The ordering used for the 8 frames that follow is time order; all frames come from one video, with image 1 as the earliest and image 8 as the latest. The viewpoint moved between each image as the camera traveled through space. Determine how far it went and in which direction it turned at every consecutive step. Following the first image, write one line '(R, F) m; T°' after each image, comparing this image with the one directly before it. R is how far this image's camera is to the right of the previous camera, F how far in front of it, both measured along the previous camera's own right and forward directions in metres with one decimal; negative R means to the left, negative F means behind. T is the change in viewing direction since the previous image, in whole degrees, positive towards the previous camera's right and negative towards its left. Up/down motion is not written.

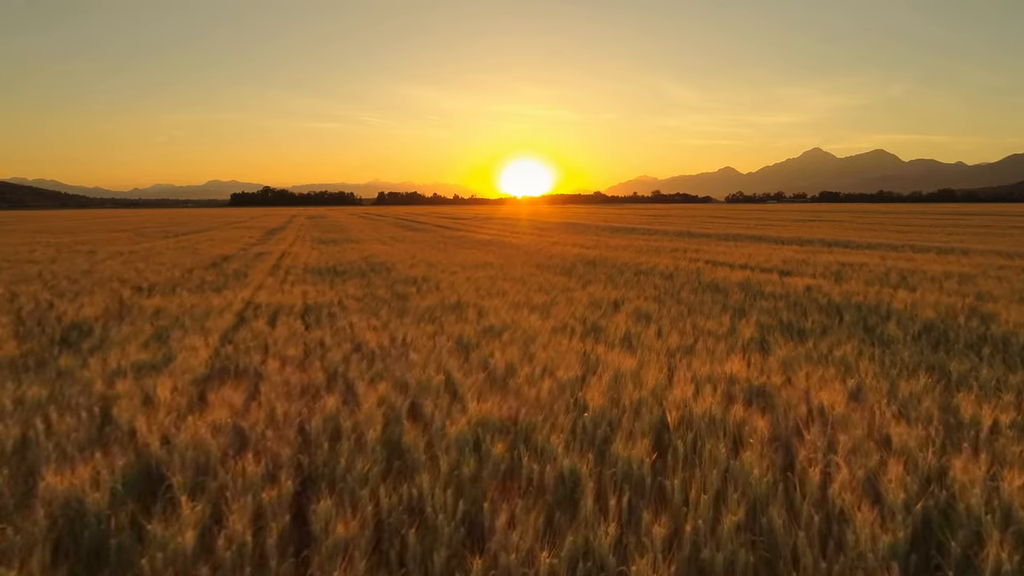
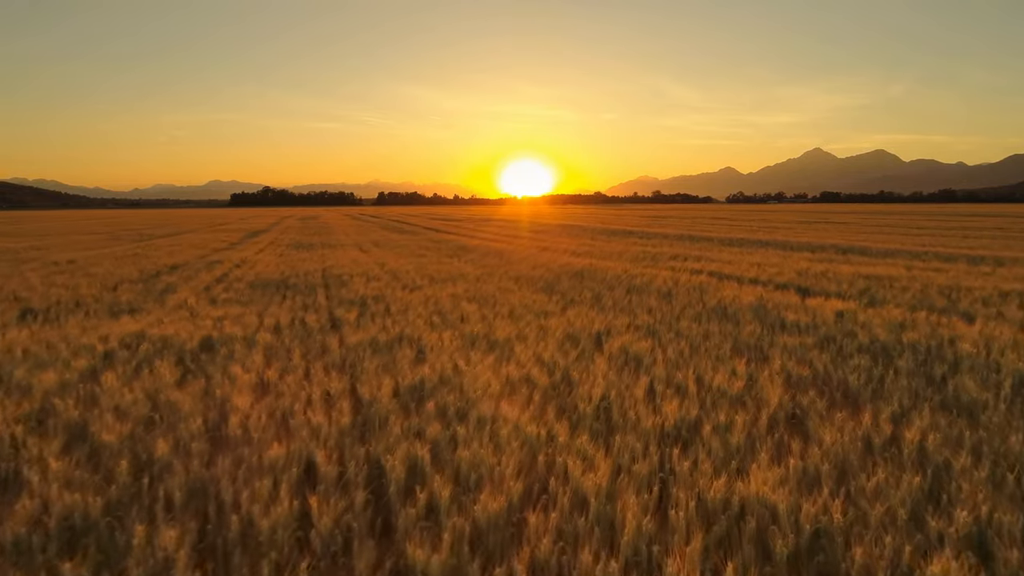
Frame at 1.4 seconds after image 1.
(+0.5, +1.4) m; 0°
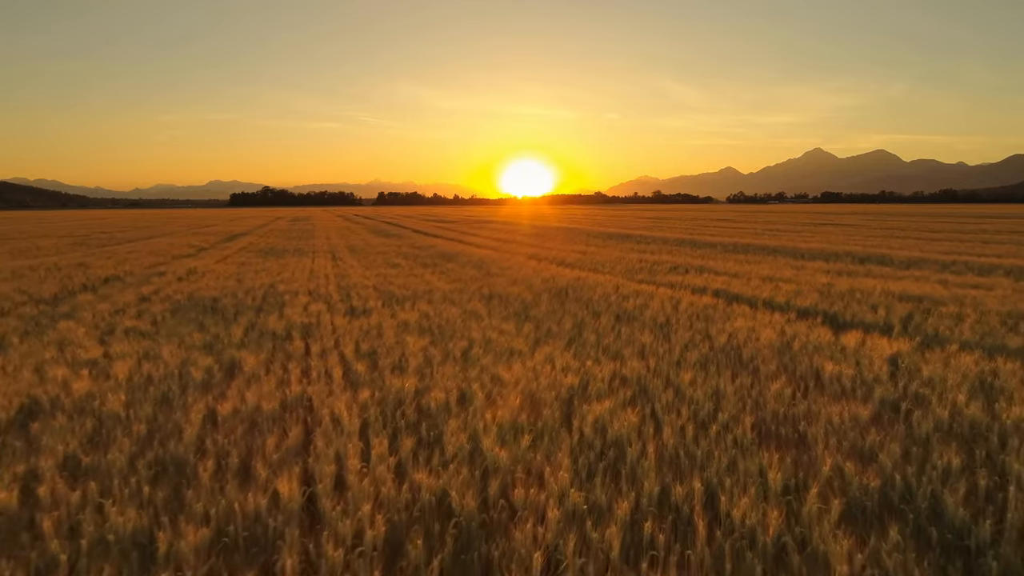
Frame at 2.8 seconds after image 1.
(+0.5, +1.5) m; 0°
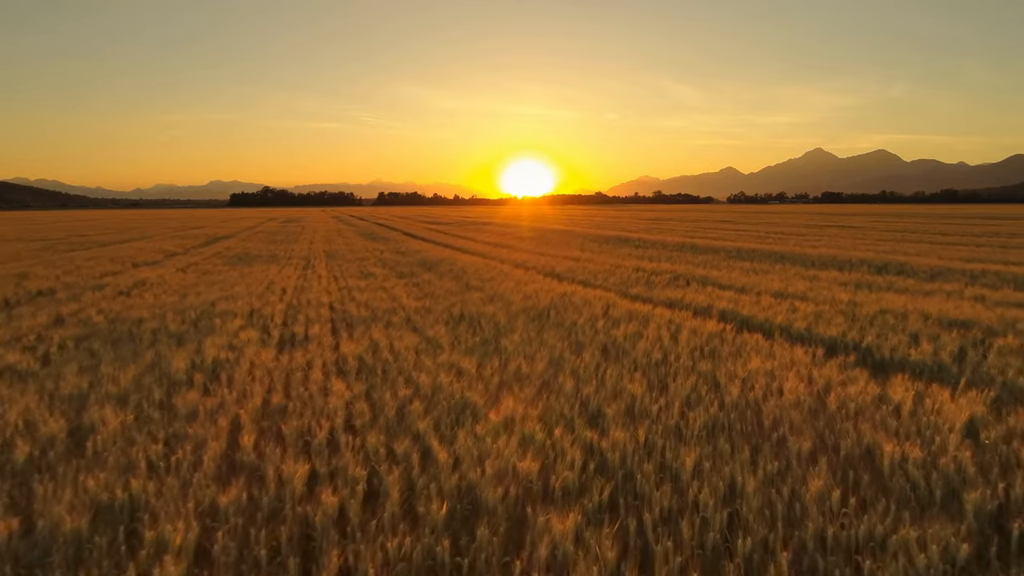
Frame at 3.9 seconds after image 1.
(+0.4, +1.2) m; 0°
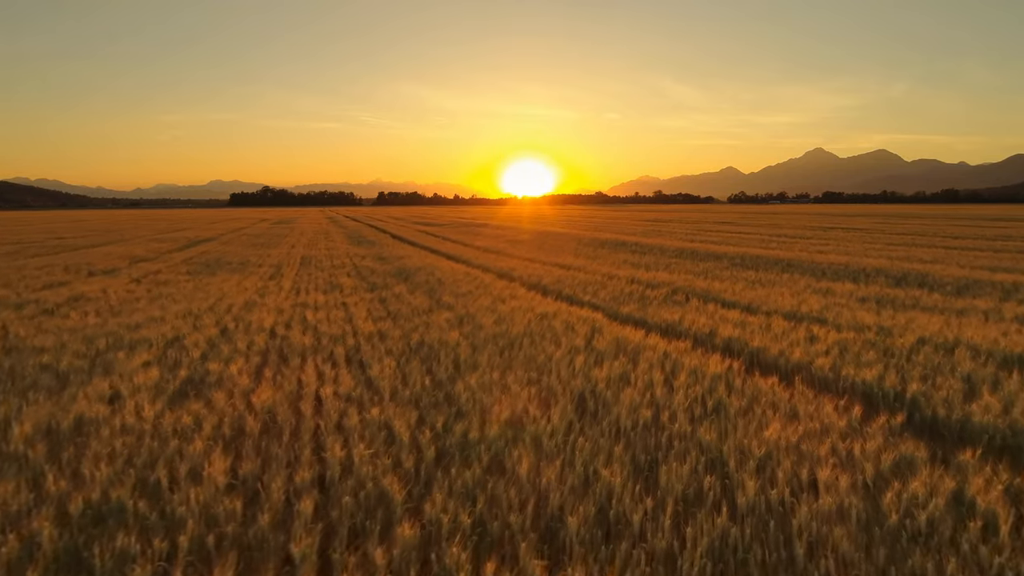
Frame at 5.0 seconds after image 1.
(+0.4, +1.2) m; 0°
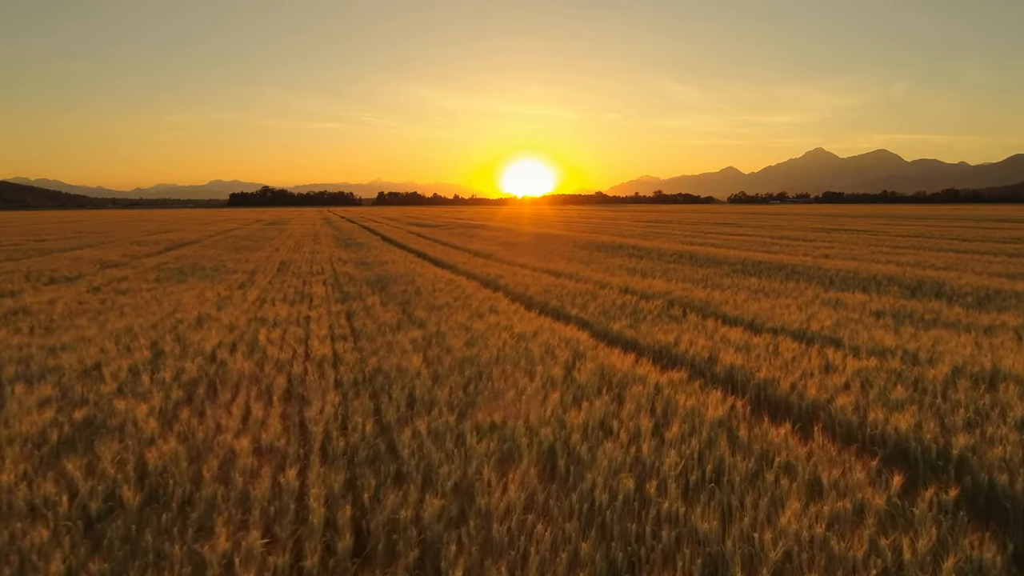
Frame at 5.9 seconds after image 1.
(+0.3, +0.9) m; 0°
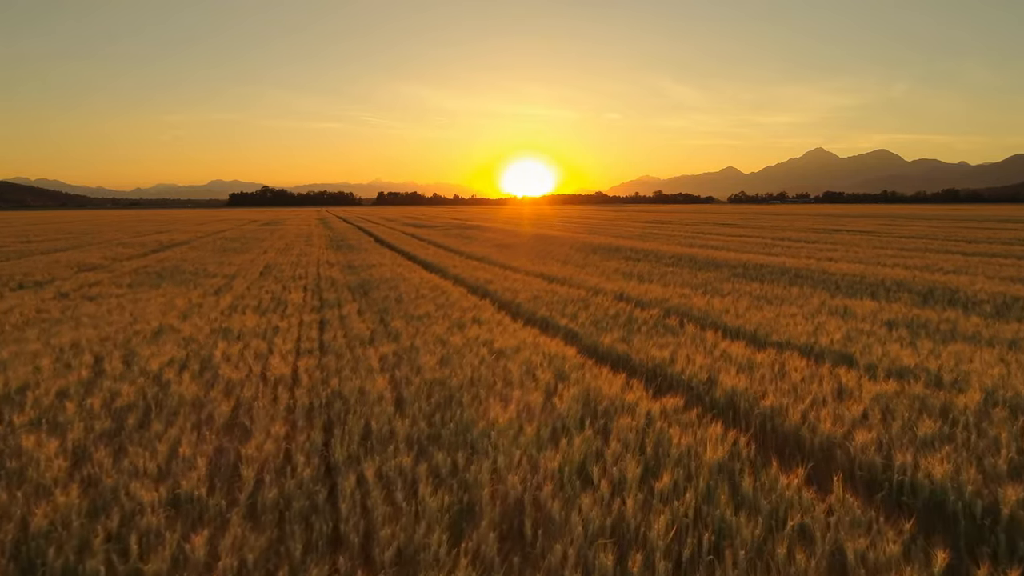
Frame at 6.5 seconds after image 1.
(+0.3, +0.6) m; 0°
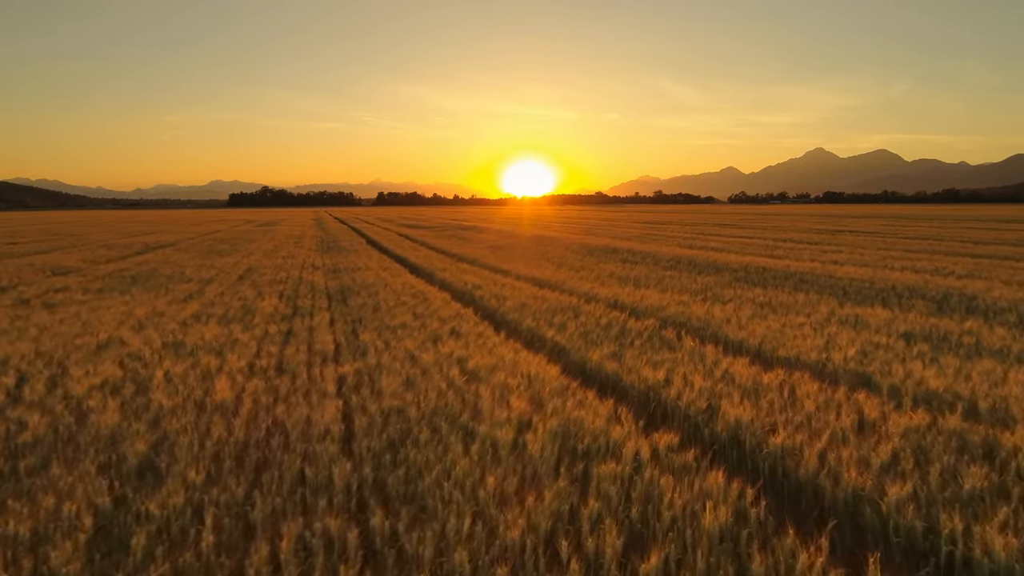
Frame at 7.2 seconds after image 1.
(+0.3, +0.7) m; 0°
